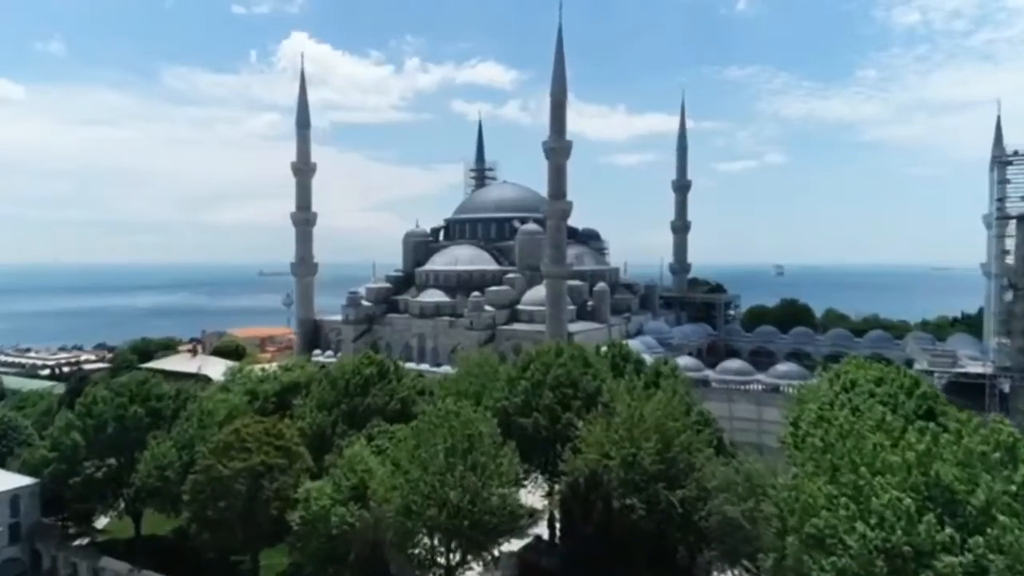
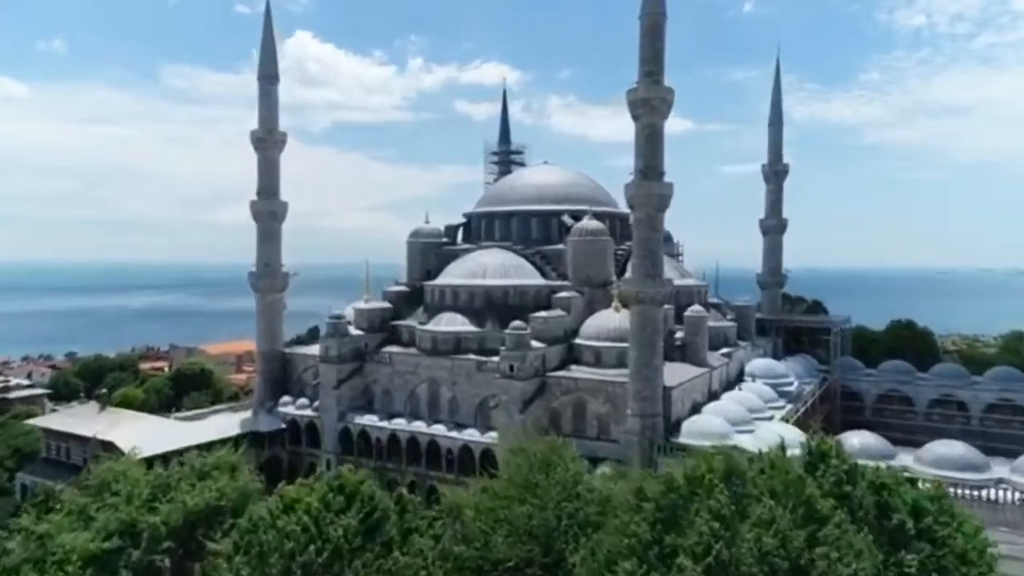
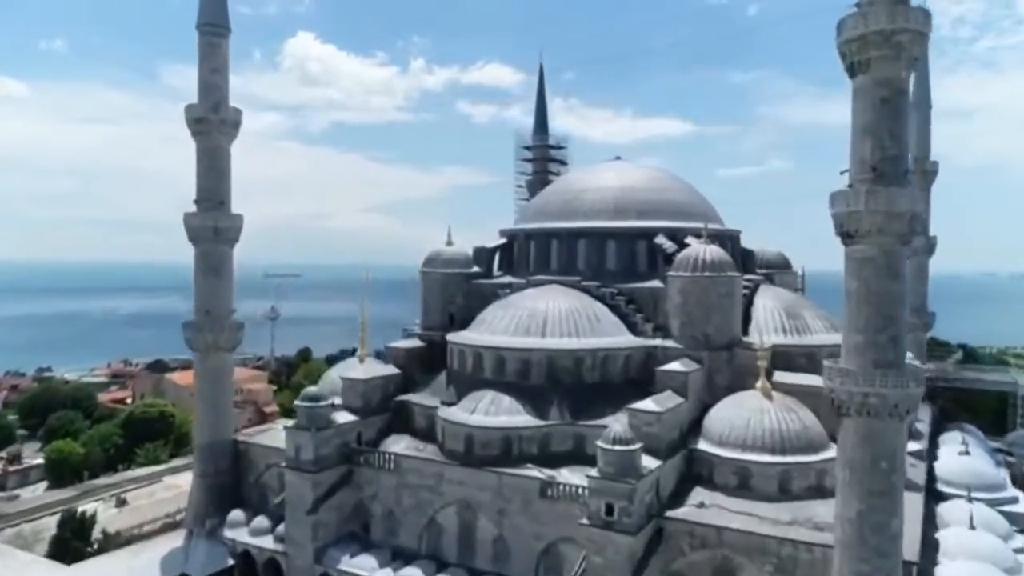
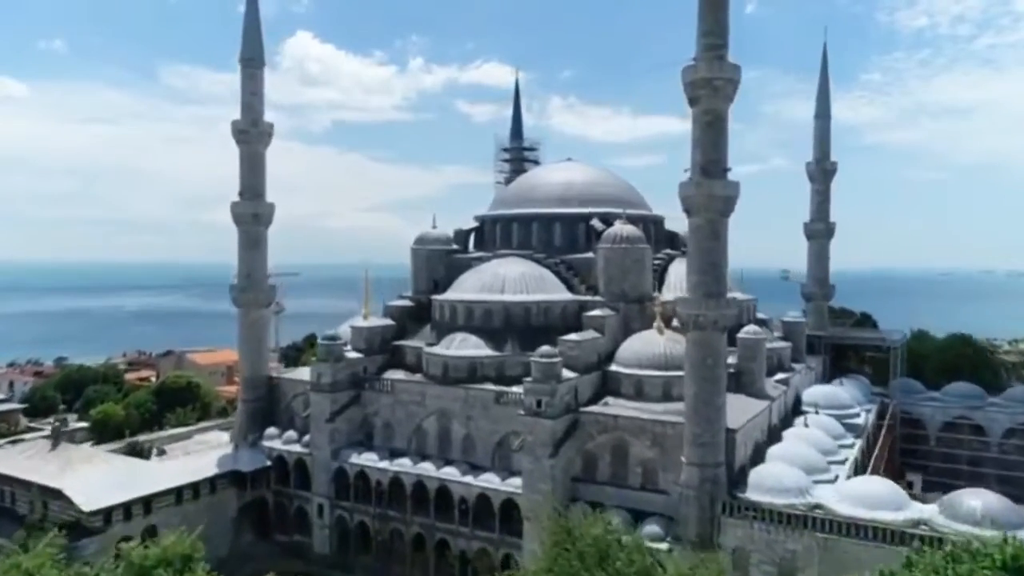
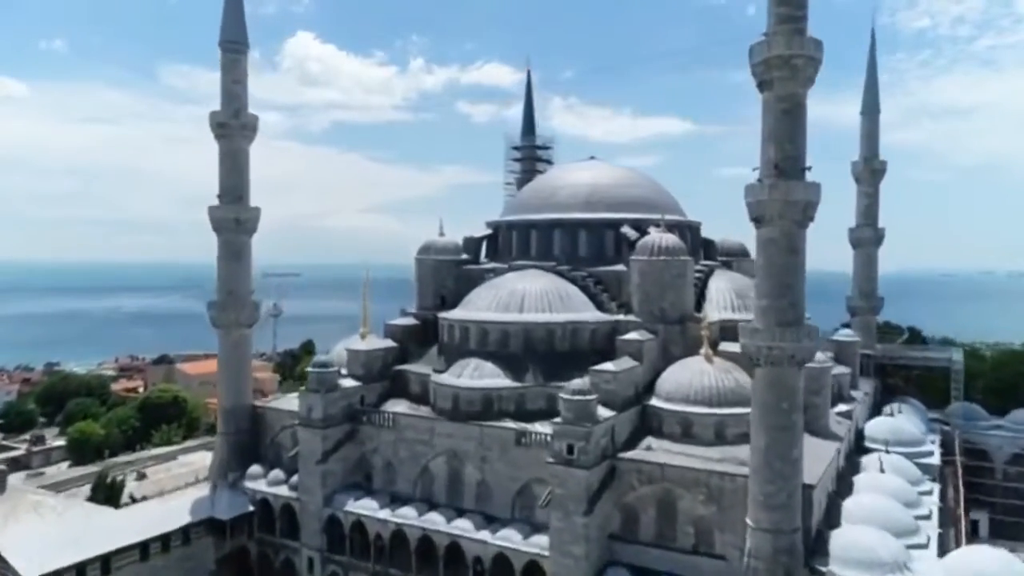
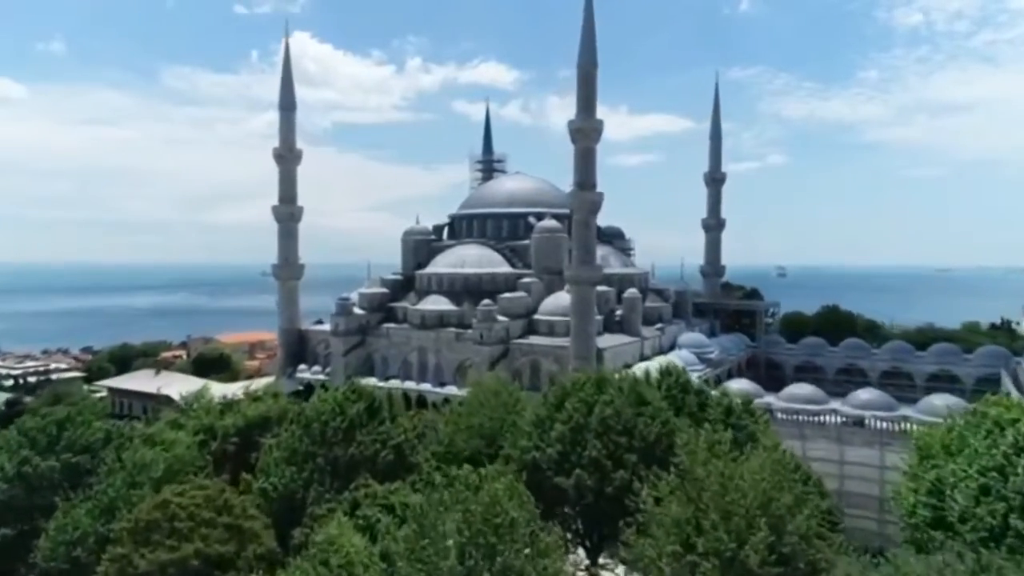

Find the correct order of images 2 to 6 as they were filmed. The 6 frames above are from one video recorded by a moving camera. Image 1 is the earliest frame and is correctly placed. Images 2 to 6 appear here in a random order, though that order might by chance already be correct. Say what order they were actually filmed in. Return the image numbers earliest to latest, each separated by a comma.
6, 2, 4, 5, 3
